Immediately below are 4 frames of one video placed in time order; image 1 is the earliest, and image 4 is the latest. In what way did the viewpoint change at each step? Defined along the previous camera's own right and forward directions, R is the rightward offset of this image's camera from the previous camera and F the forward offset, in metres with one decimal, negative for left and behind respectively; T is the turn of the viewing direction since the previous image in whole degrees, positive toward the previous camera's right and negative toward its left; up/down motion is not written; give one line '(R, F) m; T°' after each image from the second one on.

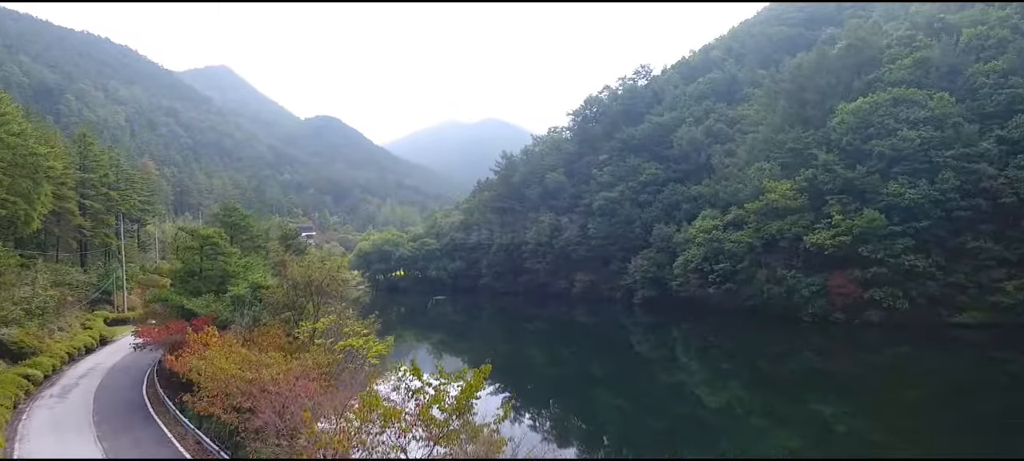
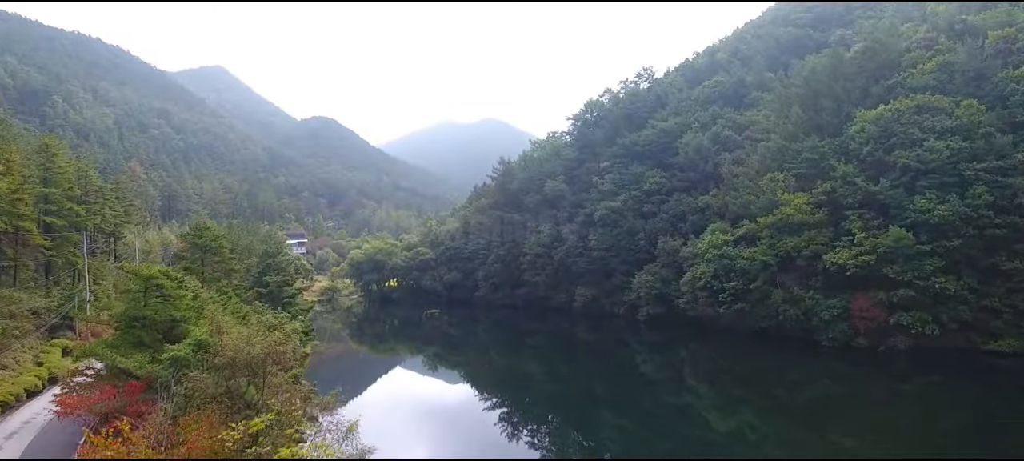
(0.0, +2.4) m; 0°
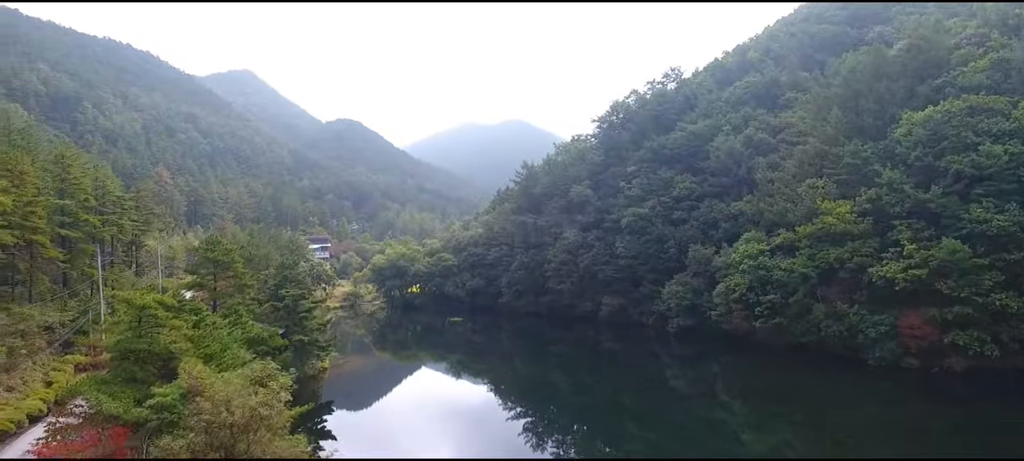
(0.0, +1.3) m; -2°
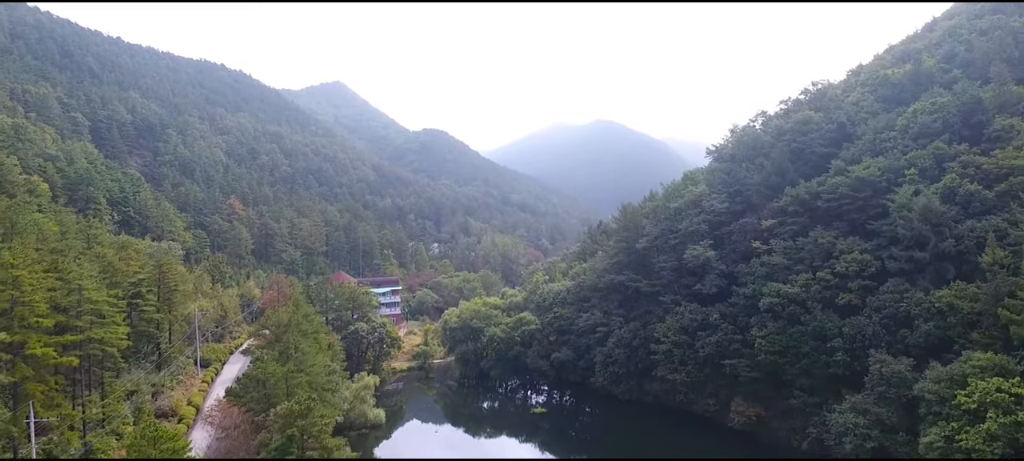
(-0.6, +10.3) m; -8°
